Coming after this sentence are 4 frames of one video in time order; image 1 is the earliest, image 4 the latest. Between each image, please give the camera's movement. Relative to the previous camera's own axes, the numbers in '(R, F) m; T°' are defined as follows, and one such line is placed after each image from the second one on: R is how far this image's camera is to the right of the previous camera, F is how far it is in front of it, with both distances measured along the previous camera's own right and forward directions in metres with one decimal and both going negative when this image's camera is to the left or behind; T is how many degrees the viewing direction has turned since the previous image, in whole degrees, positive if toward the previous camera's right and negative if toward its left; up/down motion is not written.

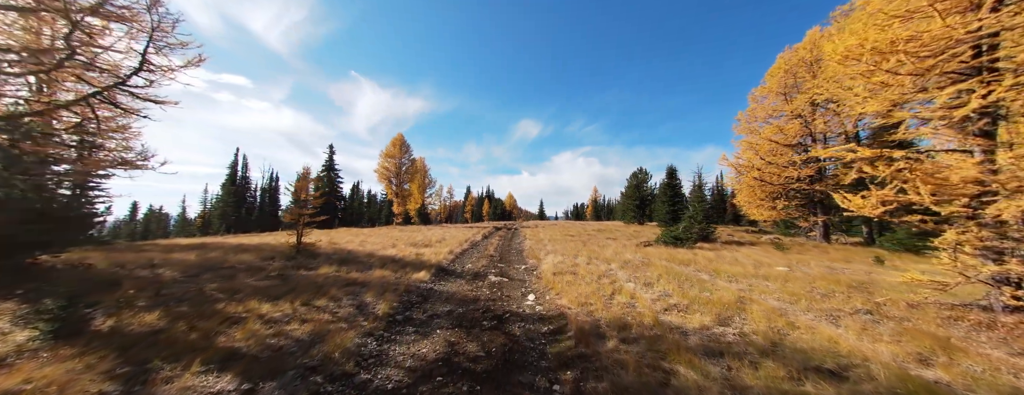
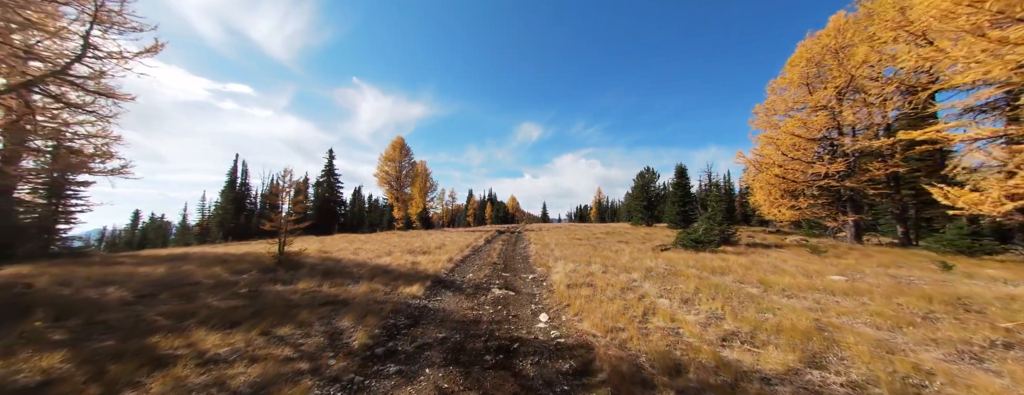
(-0.1, +1.4) m; -1°
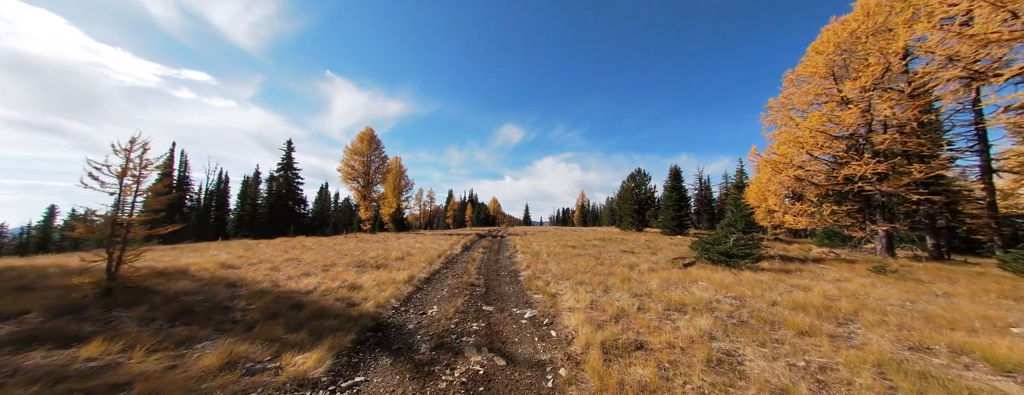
(-0.2, +4.0) m; +4°
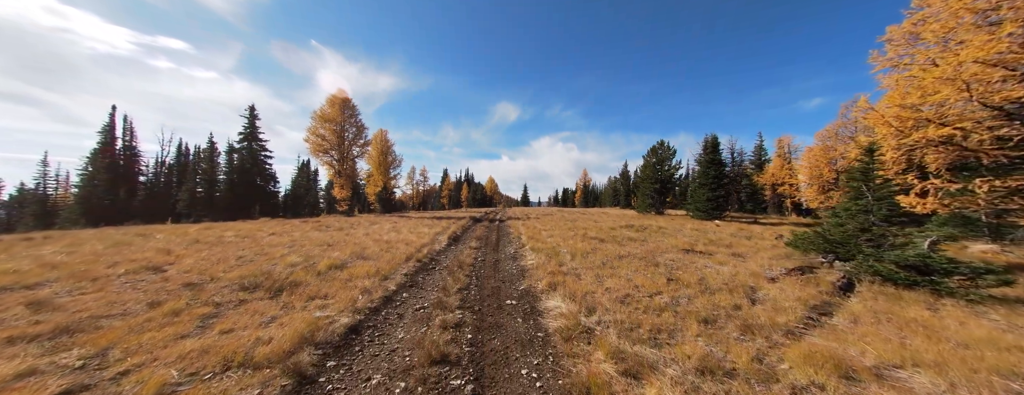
(-0.4, +6.3) m; +1°
